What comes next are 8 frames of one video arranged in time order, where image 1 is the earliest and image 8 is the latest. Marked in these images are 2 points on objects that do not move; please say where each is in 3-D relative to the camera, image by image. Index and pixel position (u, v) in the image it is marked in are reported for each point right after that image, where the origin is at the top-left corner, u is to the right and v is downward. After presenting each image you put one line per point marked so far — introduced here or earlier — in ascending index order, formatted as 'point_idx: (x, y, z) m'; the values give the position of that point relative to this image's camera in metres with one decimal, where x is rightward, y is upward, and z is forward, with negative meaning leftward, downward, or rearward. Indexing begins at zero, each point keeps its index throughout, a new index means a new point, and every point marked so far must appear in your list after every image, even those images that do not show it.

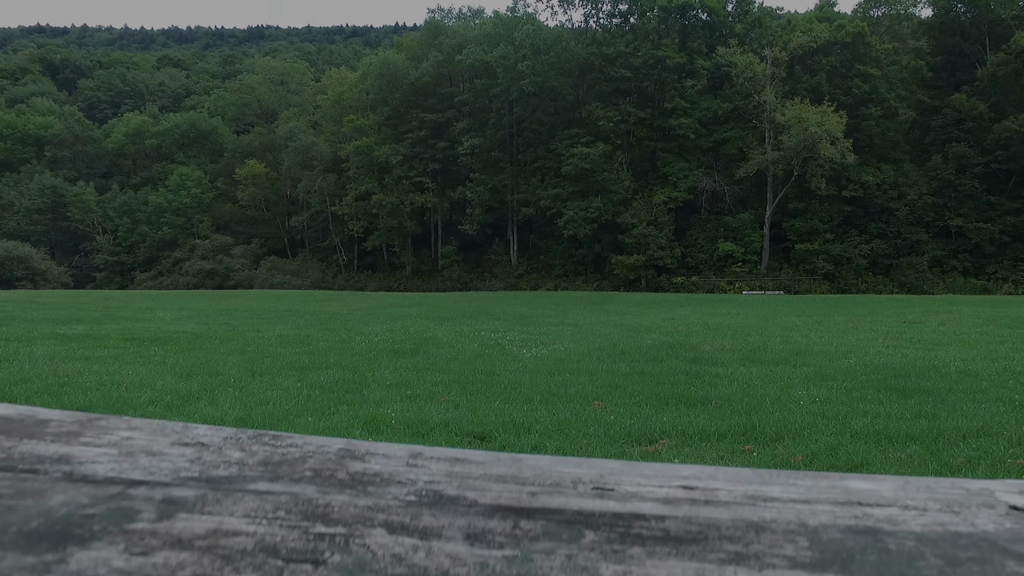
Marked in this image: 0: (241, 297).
0: (-6.8, -0.3, +14.4) m
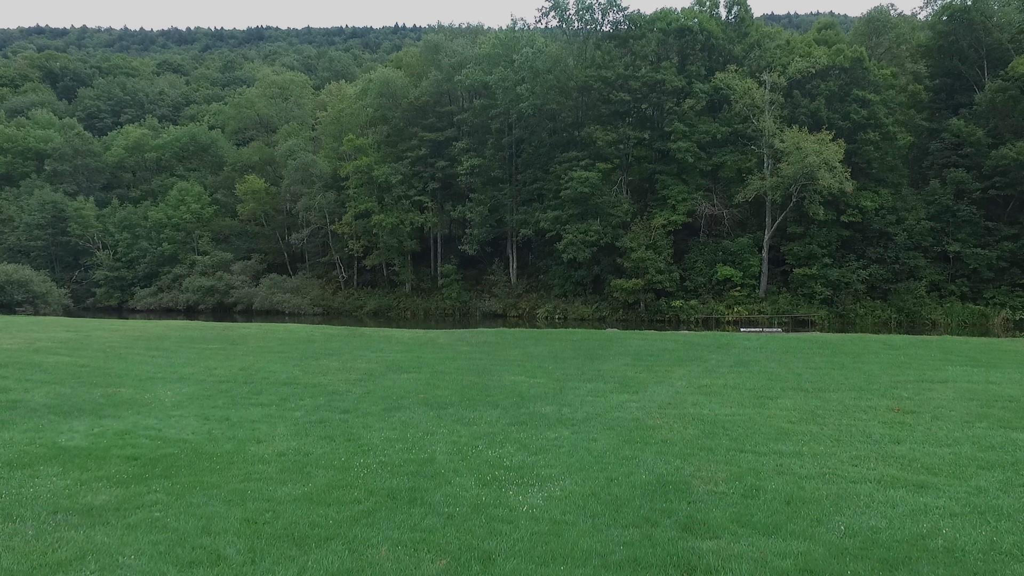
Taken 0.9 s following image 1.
0: (-6.8, -1.5, +14.5) m
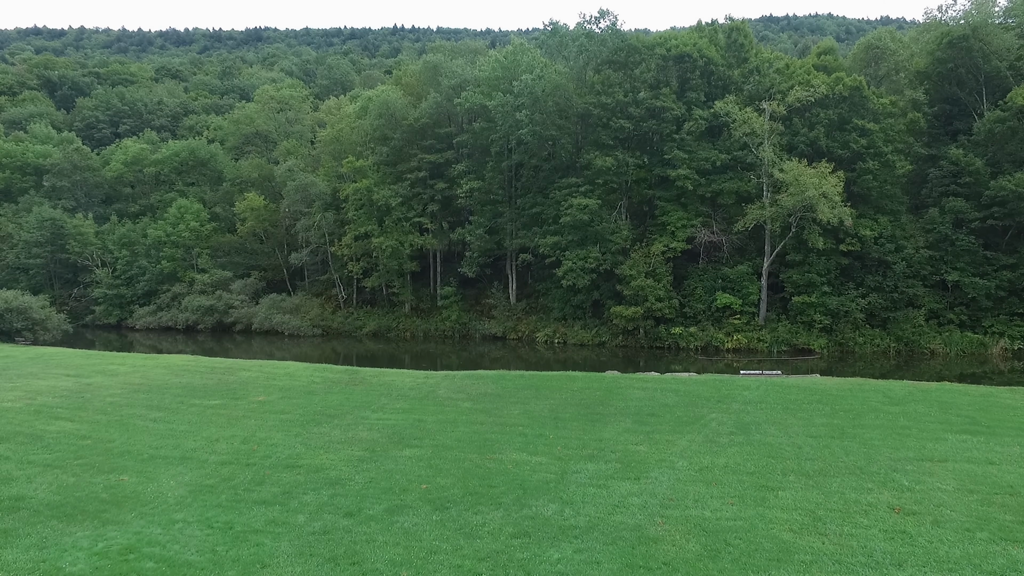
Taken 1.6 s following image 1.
0: (-6.8, -2.8, +14.5) m
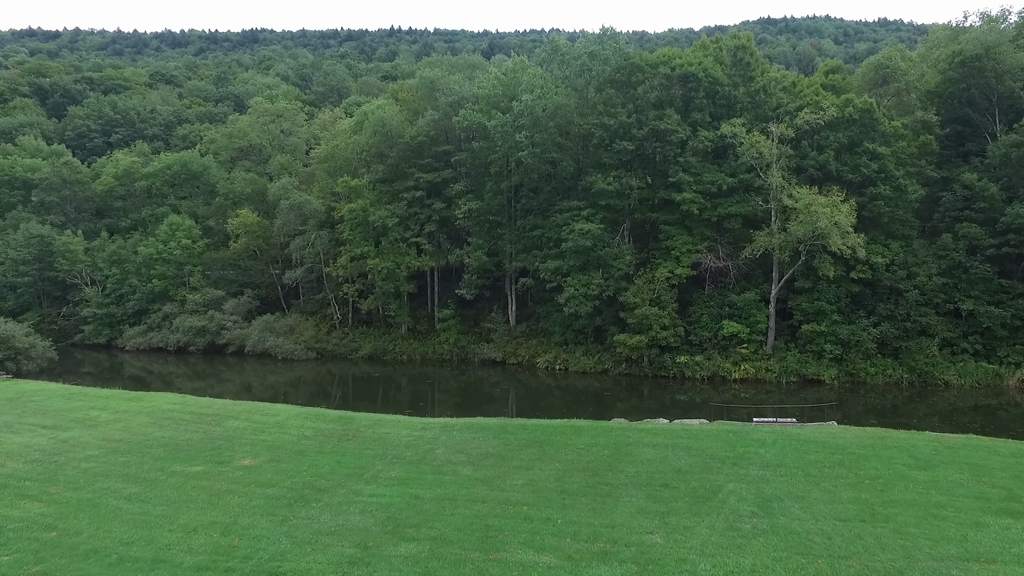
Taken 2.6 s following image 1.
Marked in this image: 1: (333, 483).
0: (-6.7, -4.2, +13.5) m
1: (-3.9, -4.2, +12.4) m
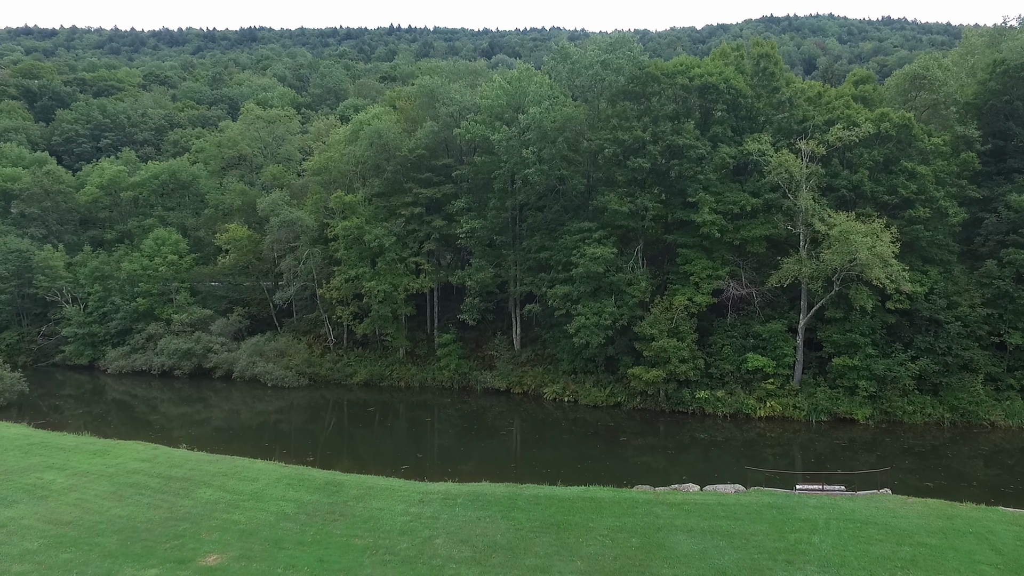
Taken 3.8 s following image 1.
0: (-6.4, -5.6, +11.4) m
1: (-3.6, -5.6, +10.3) m
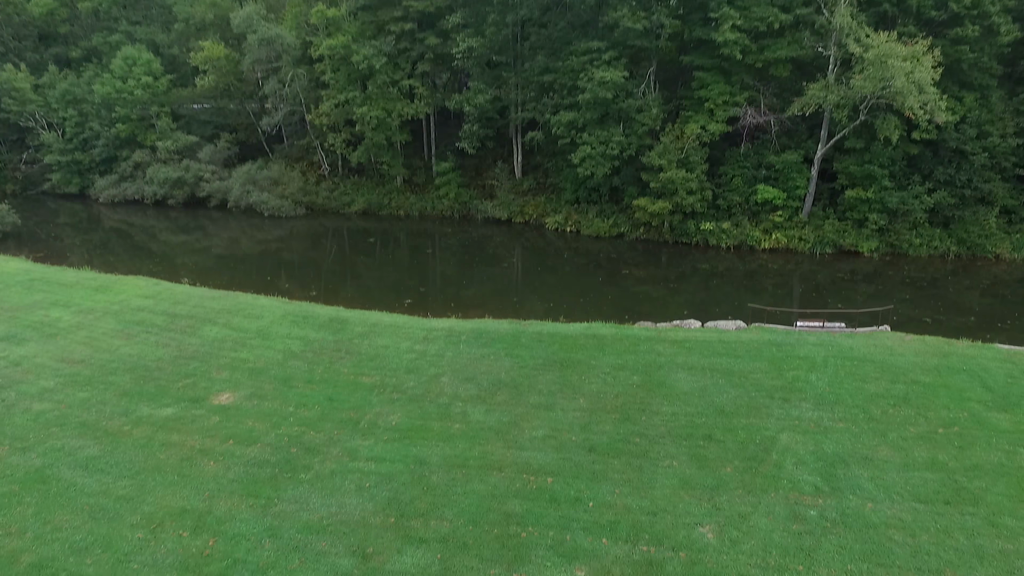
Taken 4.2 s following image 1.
0: (-6.4, -2.4, +11.8) m
1: (-3.5, -2.8, +10.7) m
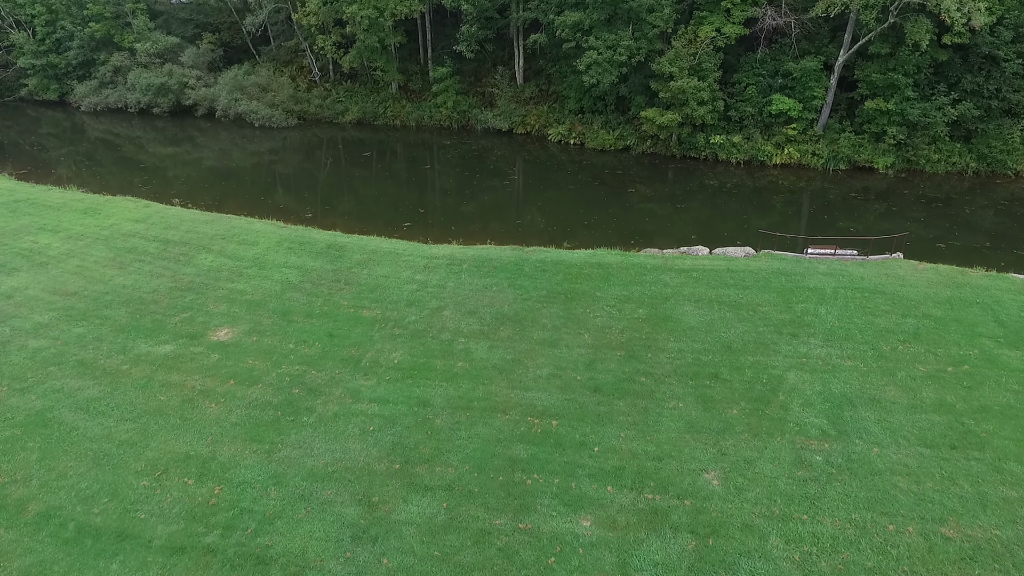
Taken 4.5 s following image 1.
0: (-6.3, -1.1, +11.6) m
1: (-3.4, -1.6, +10.6) m
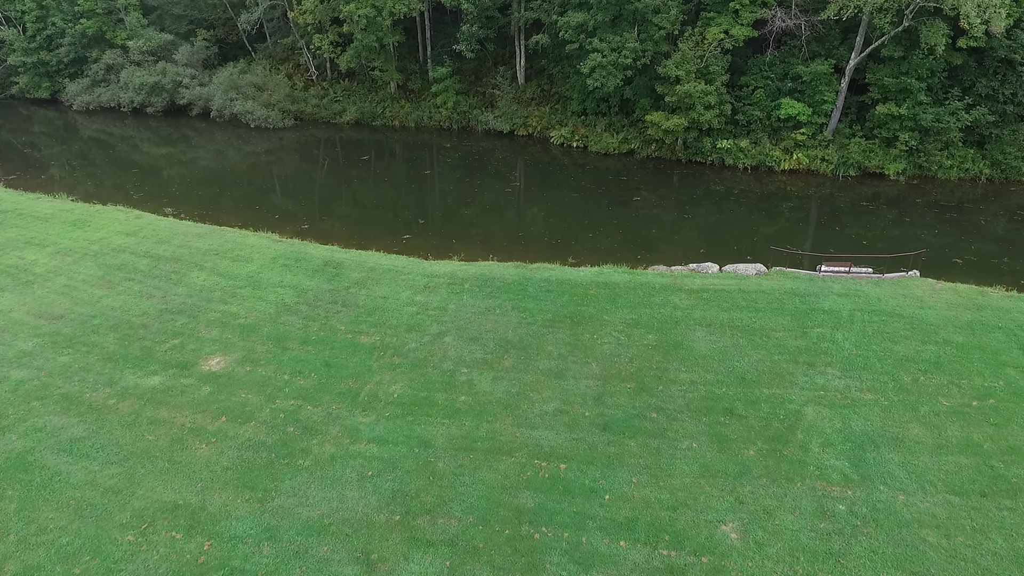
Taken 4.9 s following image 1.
0: (-6.2, -1.6, +11.1) m
1: (-3.4, -2.2, +10.1) m
